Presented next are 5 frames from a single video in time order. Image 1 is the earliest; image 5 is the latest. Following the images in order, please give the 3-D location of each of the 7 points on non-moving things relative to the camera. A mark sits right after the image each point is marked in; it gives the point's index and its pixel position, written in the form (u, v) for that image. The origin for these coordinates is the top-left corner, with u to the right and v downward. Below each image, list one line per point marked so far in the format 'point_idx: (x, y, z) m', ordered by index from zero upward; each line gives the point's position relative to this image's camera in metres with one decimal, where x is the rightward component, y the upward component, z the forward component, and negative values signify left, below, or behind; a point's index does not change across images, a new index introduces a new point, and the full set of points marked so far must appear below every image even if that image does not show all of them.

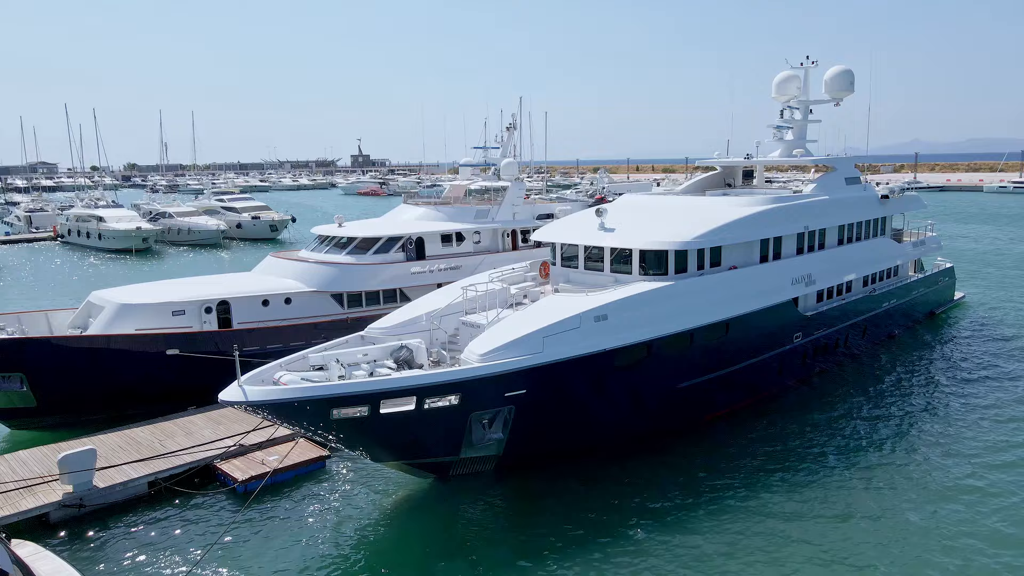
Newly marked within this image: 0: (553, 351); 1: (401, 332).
0: (+0.6, -1.0, +11.5) m
1: (-1.9, -0.7, +12.6) m
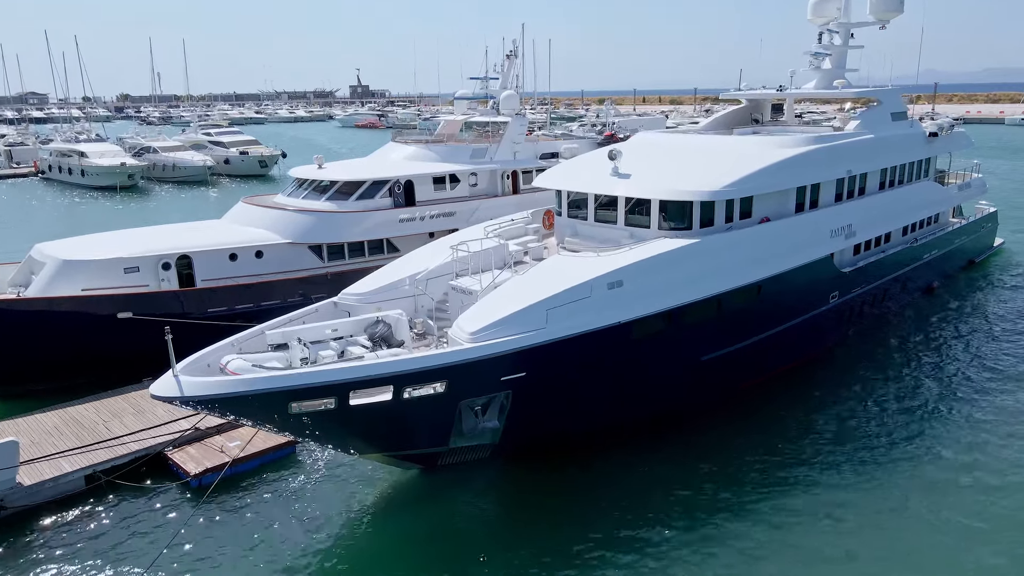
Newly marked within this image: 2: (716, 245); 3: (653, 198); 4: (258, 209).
0: (+0.6, -0.5, +9.6) m
1: (-1.9, -0.1, +10.7) m
2: (+3.2, +0.7, +11.5) m
3: (+2.2, +1.4, +11.8) m
4: (-5.4, +1.7, +15.9) m
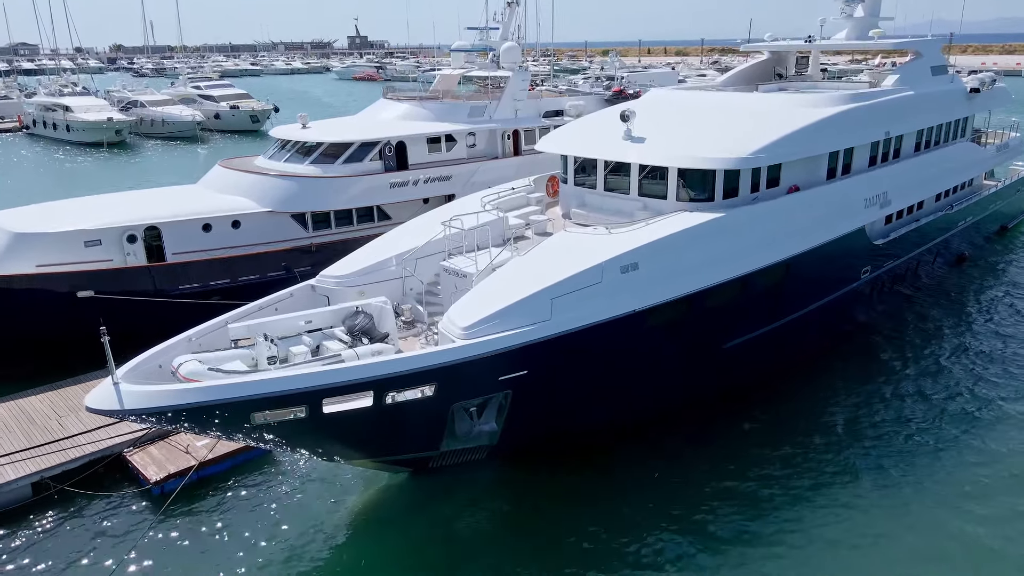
0: (+0.6, -0.4, +8.4) m
1: (-1.9, +0.1, +9.5) m
2: (+3.2, +1.0, +10.2) m
3: (+2.2, +1.7, +10.5) m
4: (-5.4, +2.3, +14.5) m
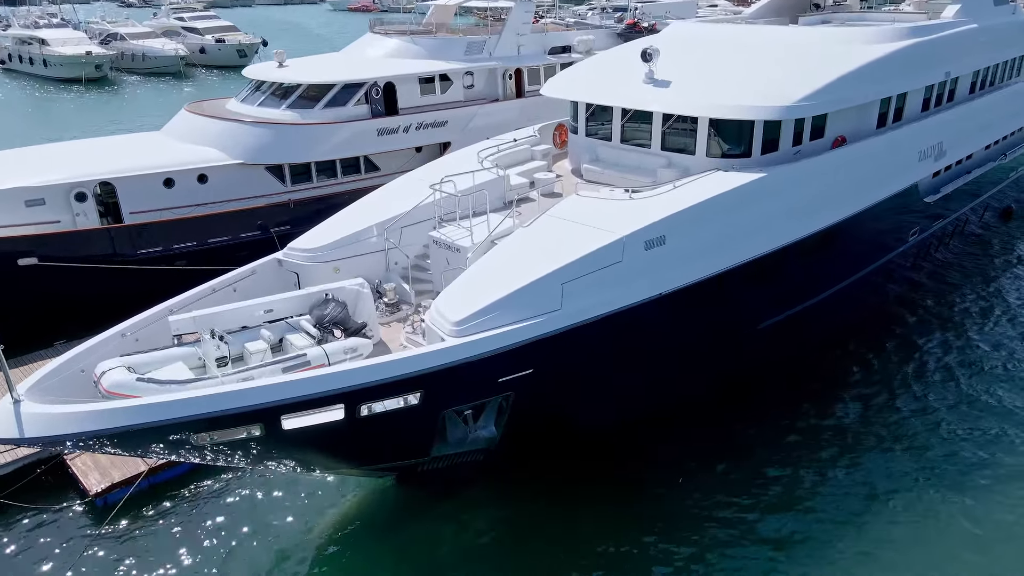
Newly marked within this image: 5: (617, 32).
0: (+0.6, -0.2, +7.0) m
1: (-1.9, +0.4, +8.0) m
2: (+3.2, +1.3, +8.7) m
3: (+2.2, +2.1, +8.9) m
4: (-5.4, +2.9, +12.9) m
5: (+2.4, +5.7, +16.5) m
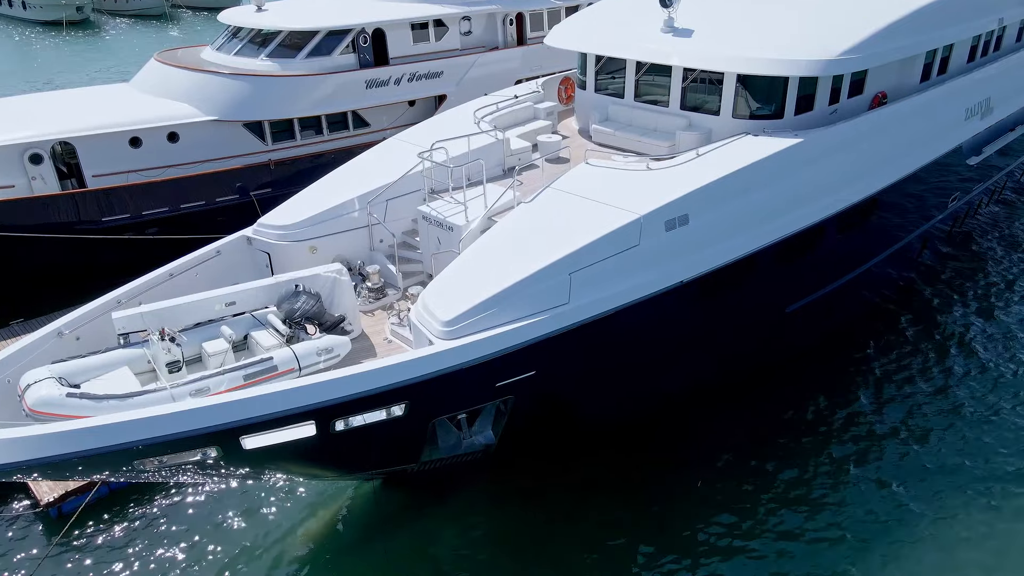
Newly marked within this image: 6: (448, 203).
0: (+0.6, -0.1, +6.1) m
1: (-1.9, +0.5, +7.1) m
2: (+3.2, +1.5, +7.6) m
3: (+2.3, +2.3, +7.8) m
4: (-5.4, +3.4, +11.7) m
5: (+2.4, +6.5, +15.1) m
6: (-0.6, +0.8, +7.2) m
